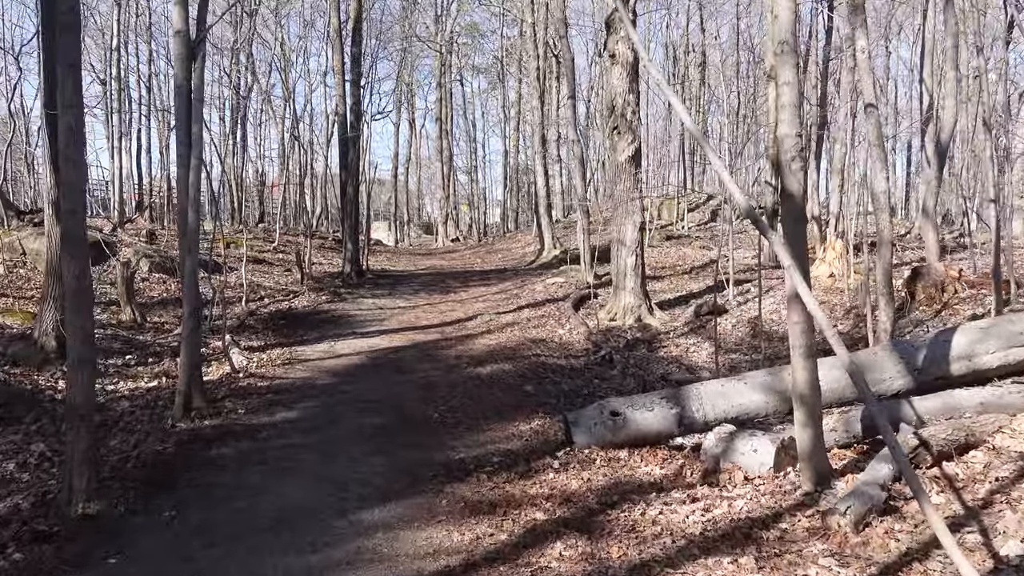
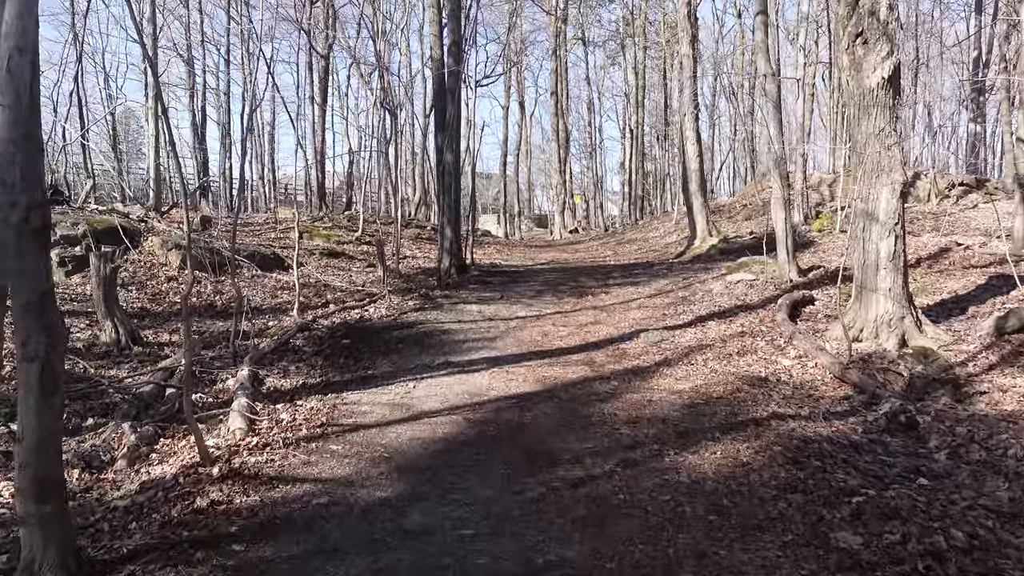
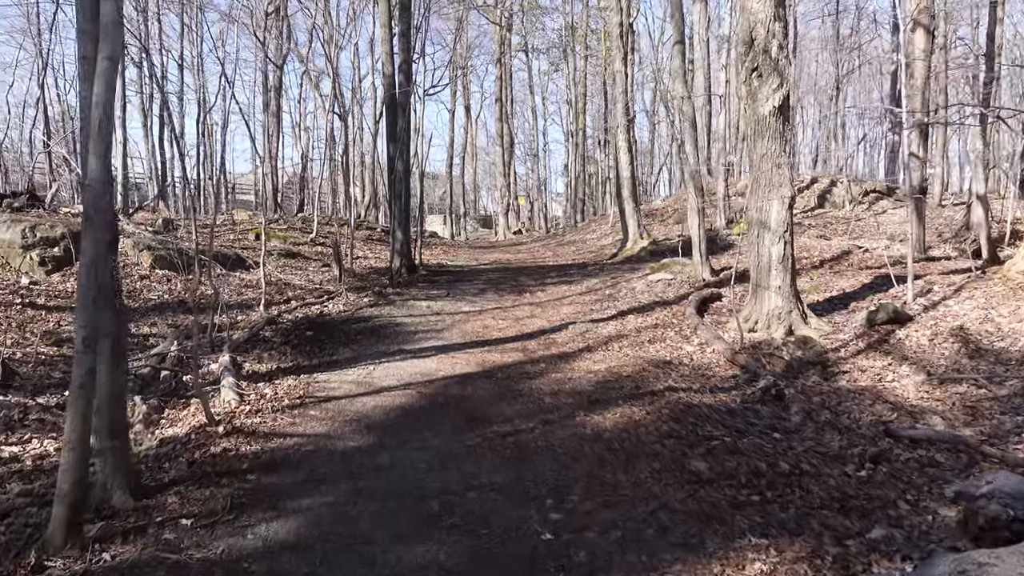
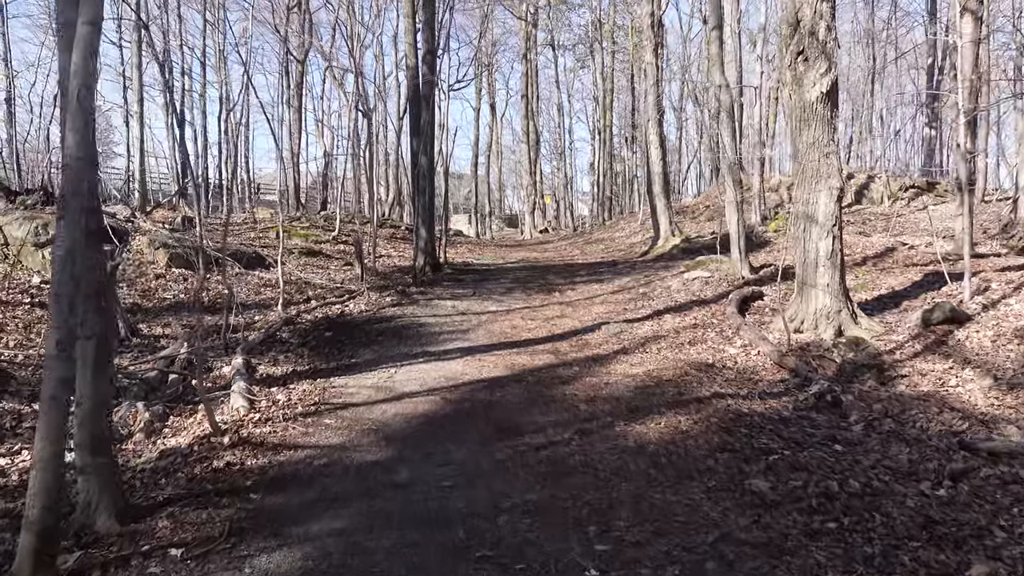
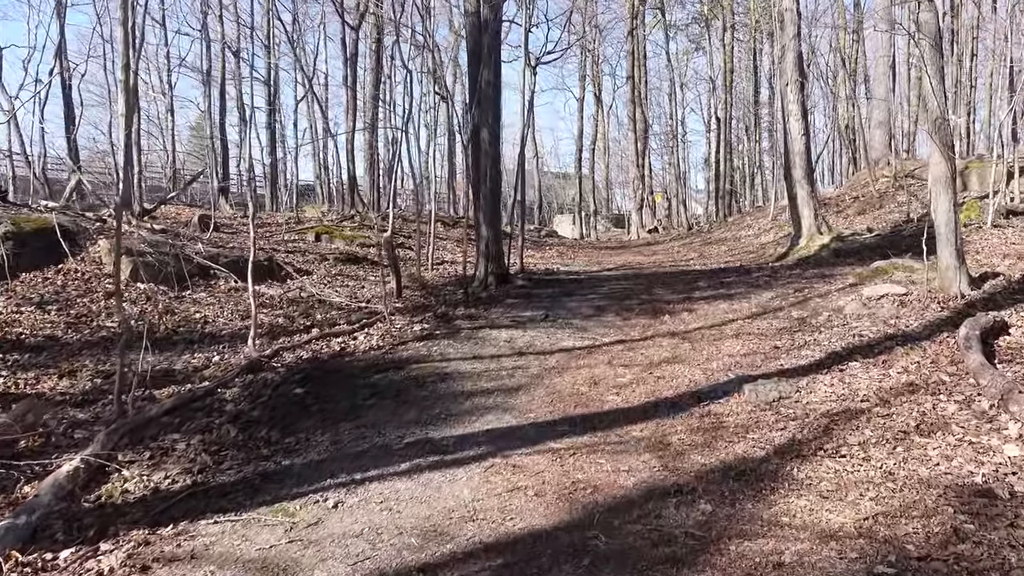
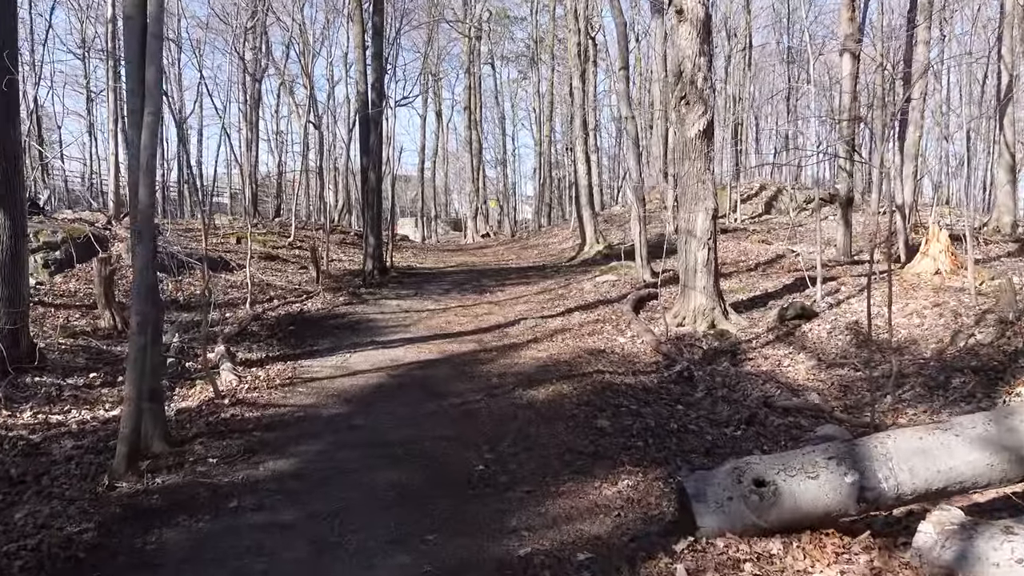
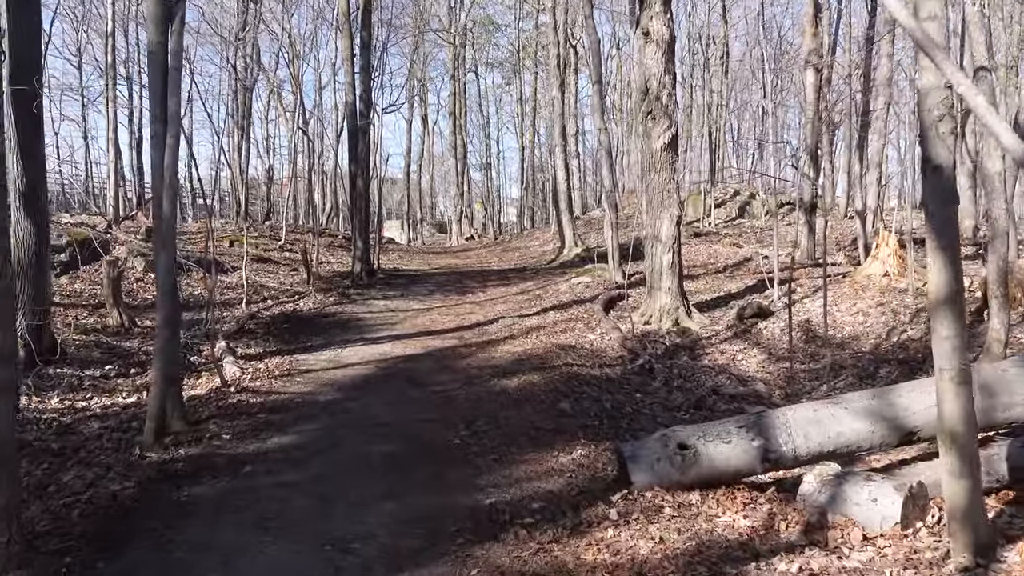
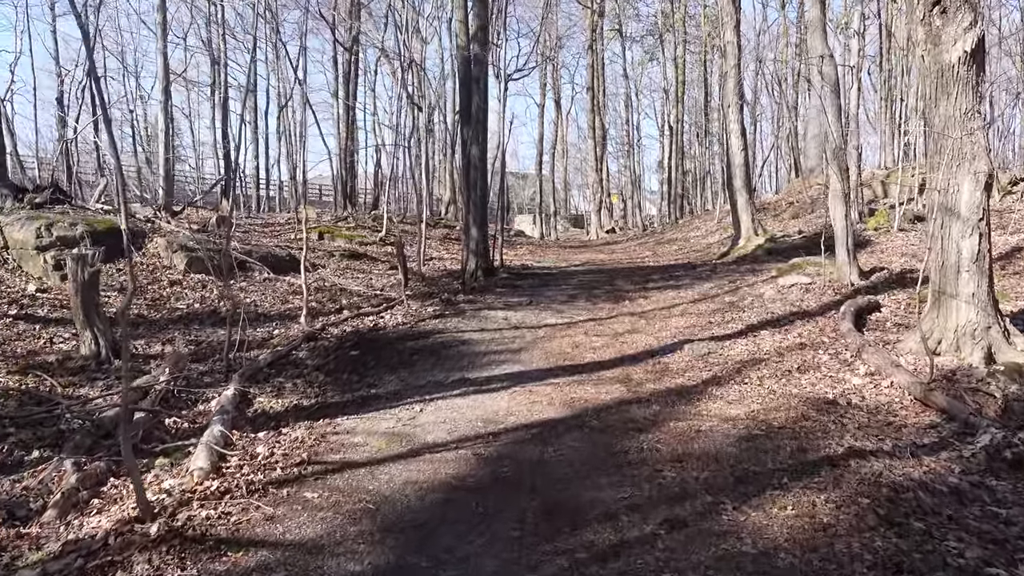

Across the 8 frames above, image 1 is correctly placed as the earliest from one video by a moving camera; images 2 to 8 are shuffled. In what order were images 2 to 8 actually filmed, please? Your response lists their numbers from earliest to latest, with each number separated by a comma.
7, 6, 3, 4, 2, 8, 5
